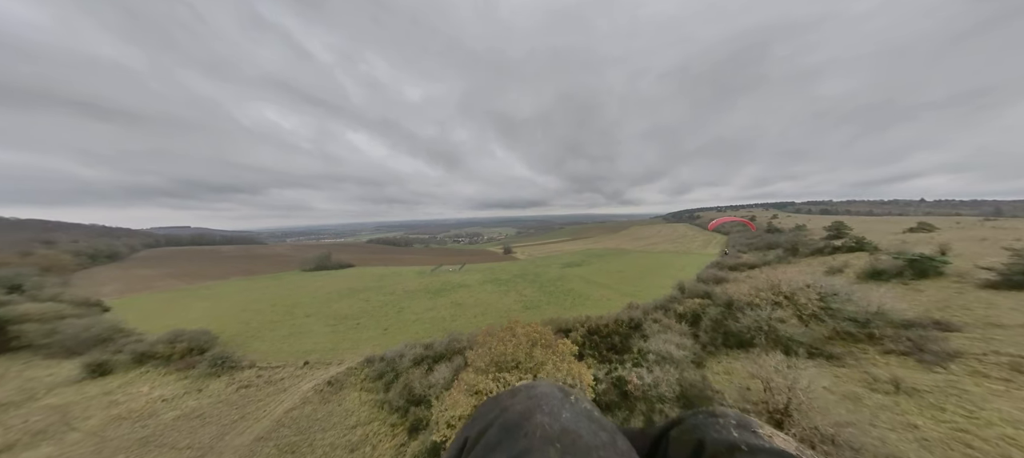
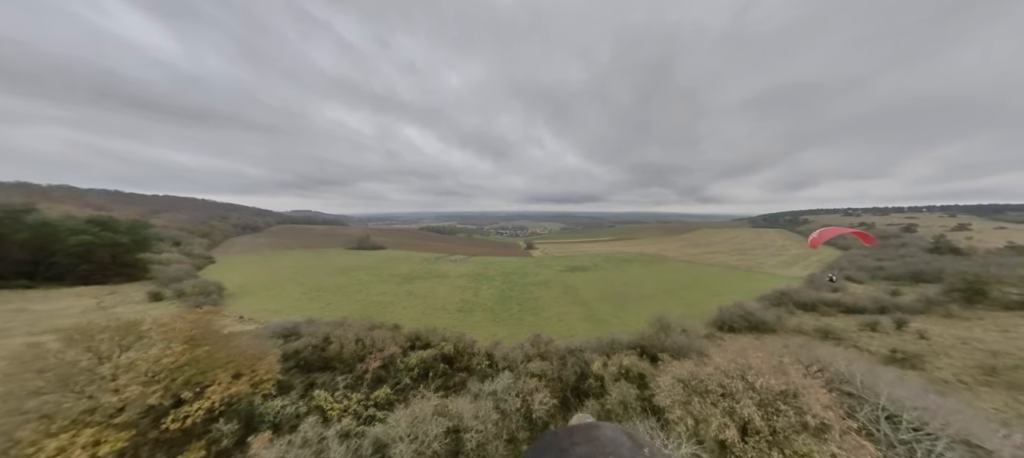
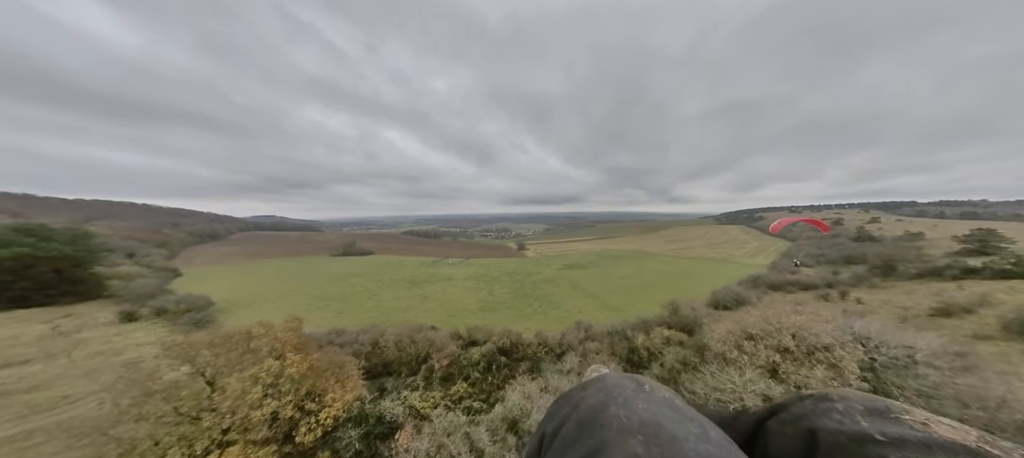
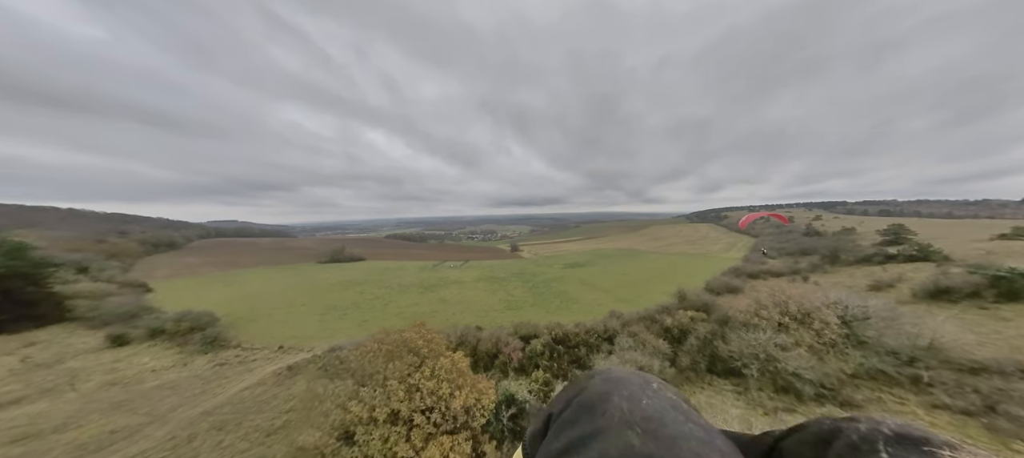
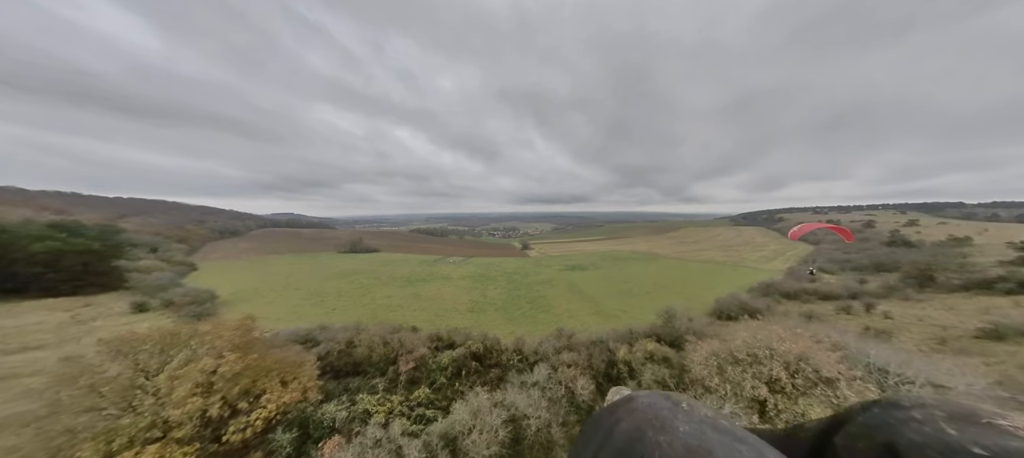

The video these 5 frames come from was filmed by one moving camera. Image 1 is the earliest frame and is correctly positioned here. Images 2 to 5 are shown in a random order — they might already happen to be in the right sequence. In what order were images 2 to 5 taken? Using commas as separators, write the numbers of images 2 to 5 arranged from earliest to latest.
4, 3, 5, 2
